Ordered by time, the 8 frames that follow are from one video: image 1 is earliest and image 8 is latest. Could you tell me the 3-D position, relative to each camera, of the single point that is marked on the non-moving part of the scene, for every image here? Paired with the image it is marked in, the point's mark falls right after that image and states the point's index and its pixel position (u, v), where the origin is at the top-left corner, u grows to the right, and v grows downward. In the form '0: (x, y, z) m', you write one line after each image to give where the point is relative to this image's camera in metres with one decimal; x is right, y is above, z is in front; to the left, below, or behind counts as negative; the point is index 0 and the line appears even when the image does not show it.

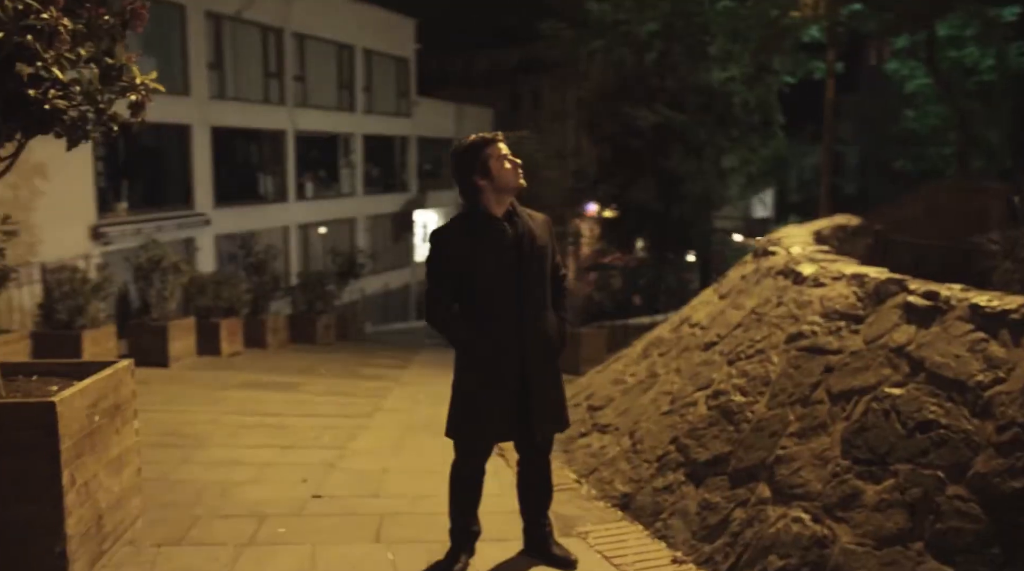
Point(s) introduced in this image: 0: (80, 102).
0: (-2.0, +0.9, +4.5) m
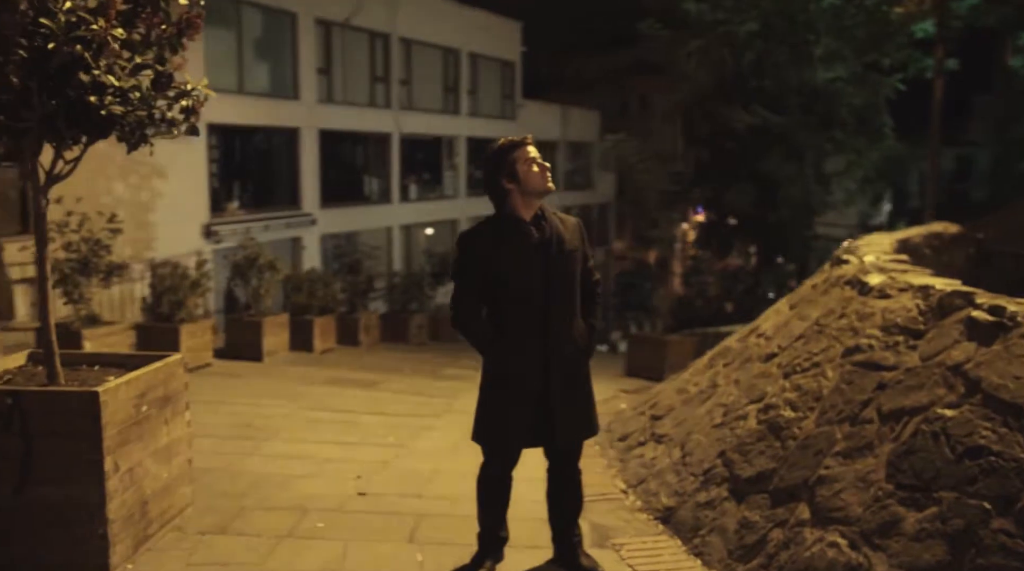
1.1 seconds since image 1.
0: (-1.9, +0.9, +4.7) m
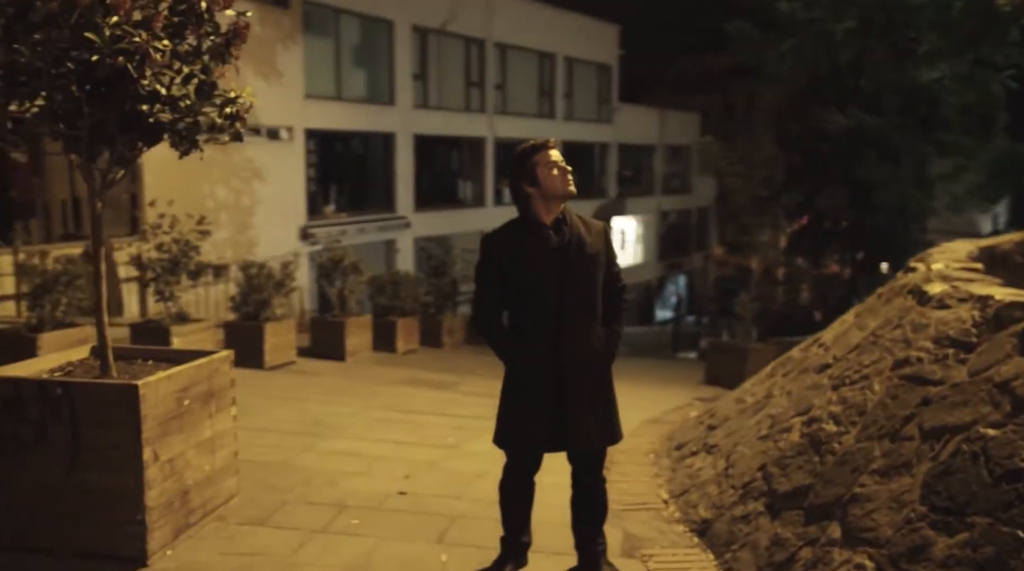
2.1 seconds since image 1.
0: (-1.7, +0.9, +5.0) m
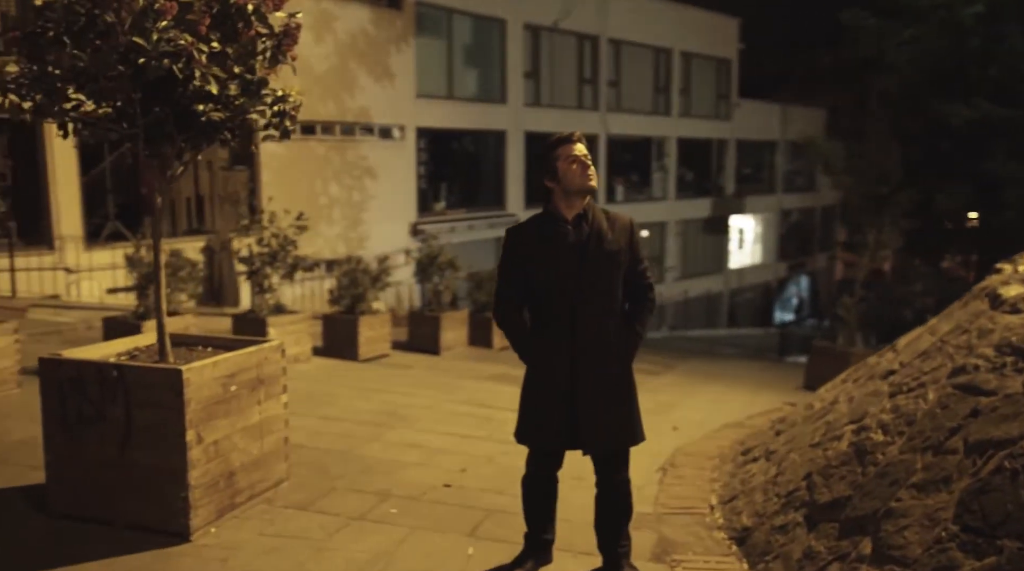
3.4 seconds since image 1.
0: (-1.6, +0.9, +5.2) m
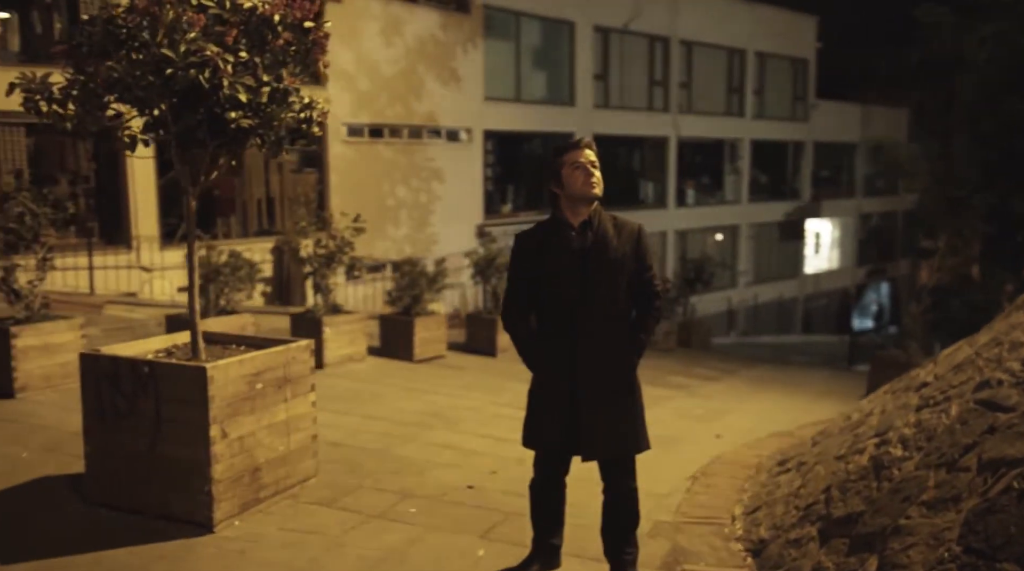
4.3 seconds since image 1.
0: (-1.4, +0.9, +5.4) m
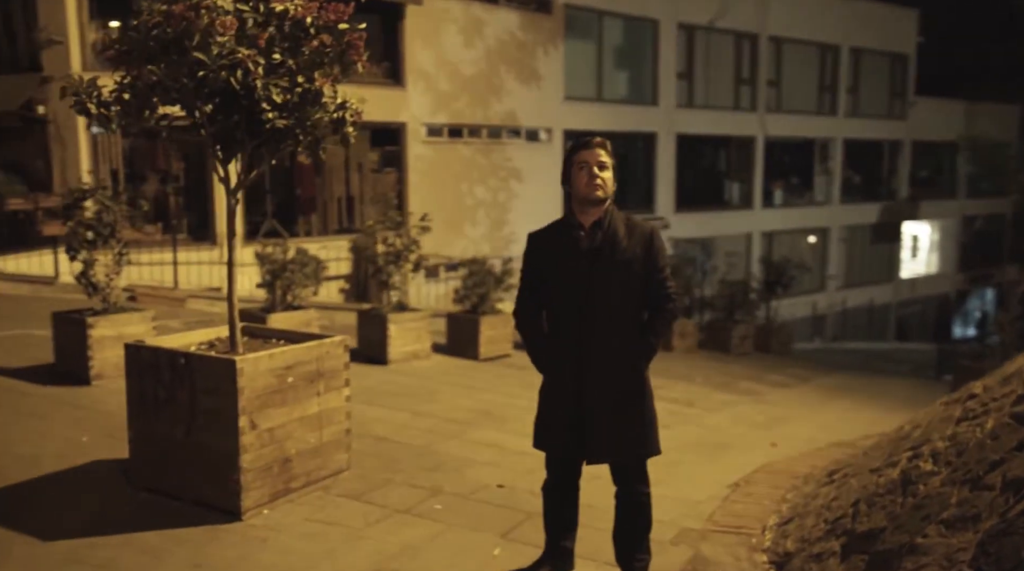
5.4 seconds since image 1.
0: (-1.3, +1.0, +5.5) m
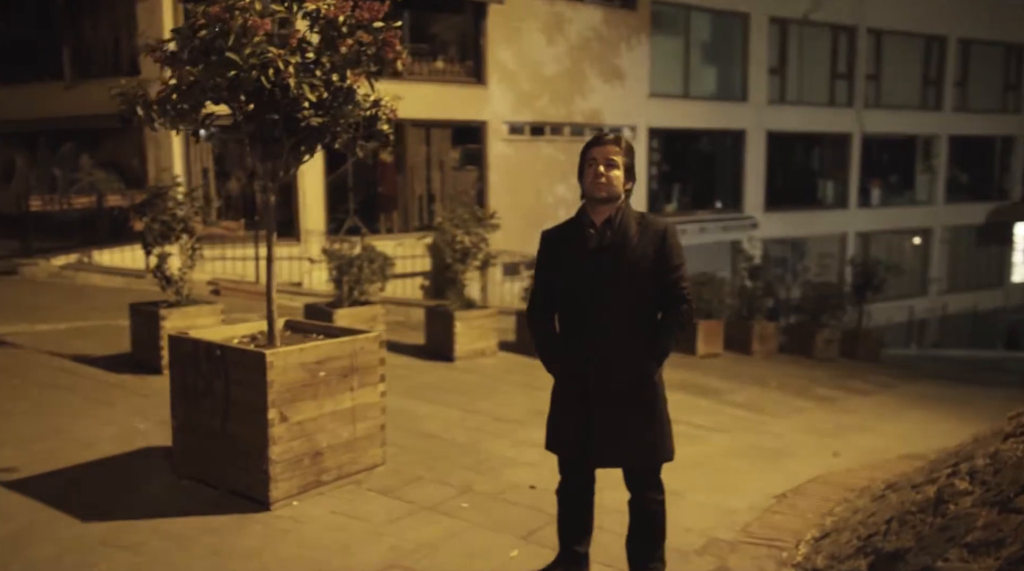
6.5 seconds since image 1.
0: (-1.1, +1.0, +5.6) m
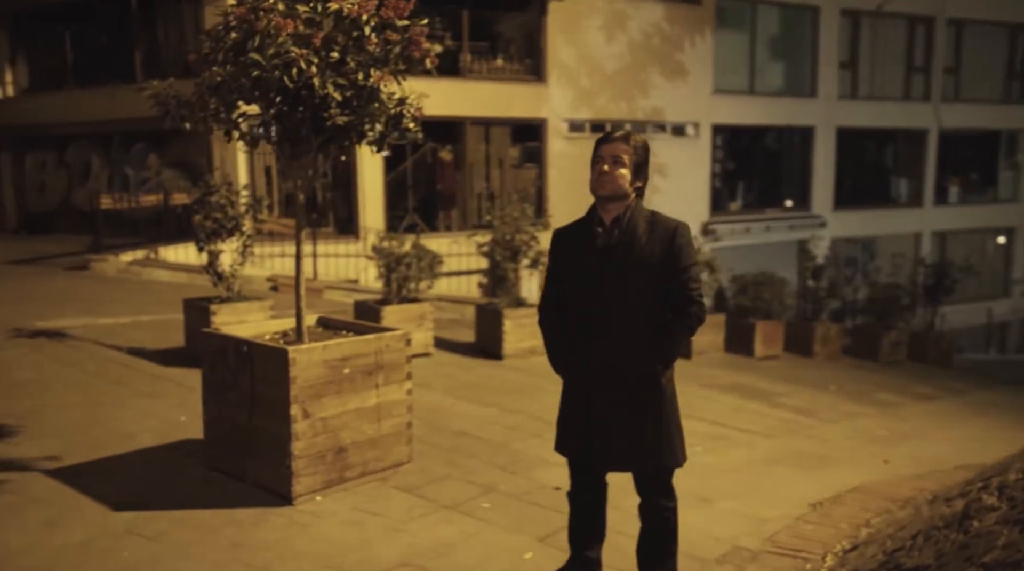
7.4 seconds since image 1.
0: (-0.9, +1.0, +5.6) m
